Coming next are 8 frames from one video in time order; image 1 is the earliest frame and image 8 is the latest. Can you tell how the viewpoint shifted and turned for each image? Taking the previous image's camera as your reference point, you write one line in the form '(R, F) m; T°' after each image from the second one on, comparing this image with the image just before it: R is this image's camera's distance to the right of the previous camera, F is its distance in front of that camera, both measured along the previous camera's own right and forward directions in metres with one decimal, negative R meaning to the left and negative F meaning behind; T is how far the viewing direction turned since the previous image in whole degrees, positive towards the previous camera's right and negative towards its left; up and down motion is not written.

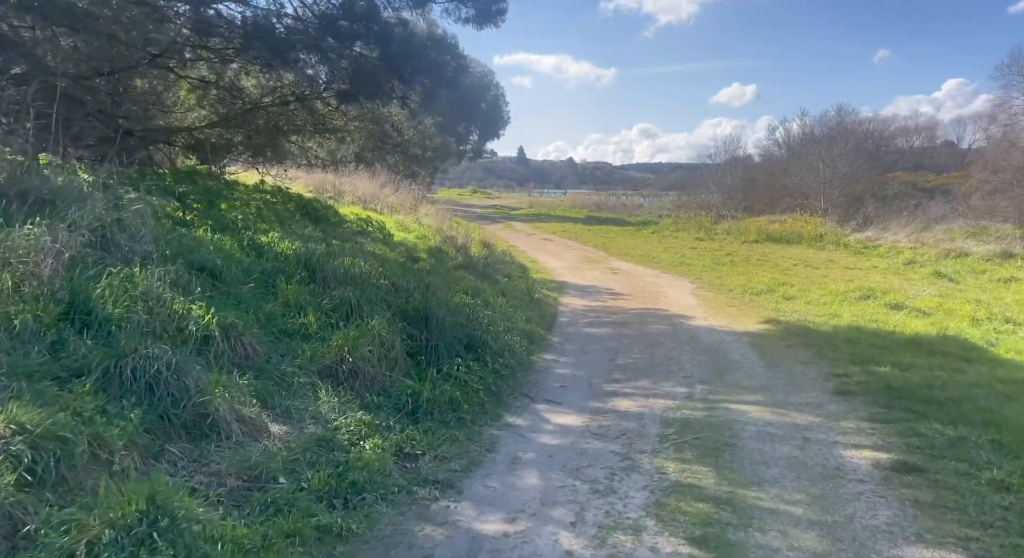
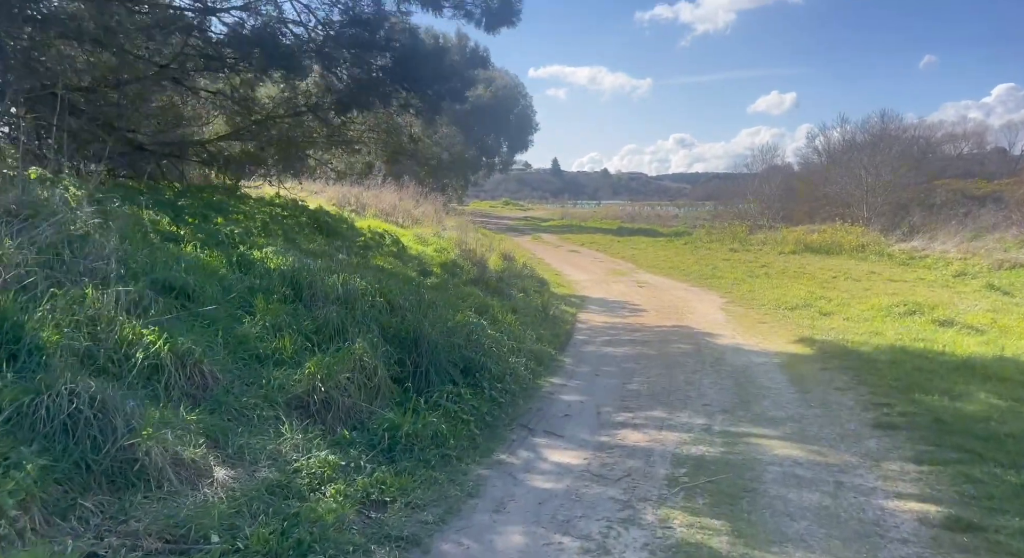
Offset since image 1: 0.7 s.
(+0.3, +0.6) m; -3°
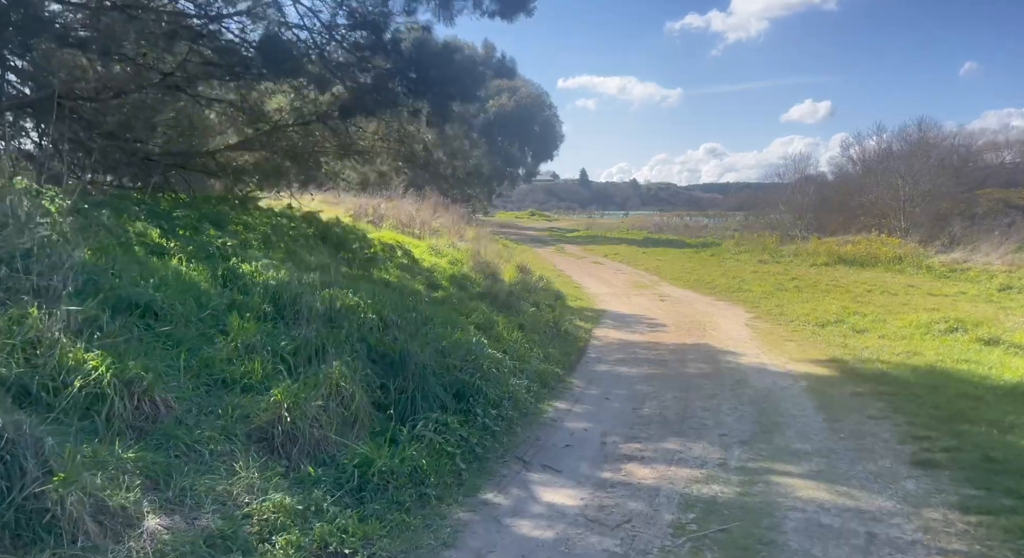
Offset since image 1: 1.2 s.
(+0.3, +0.5) m; -2°
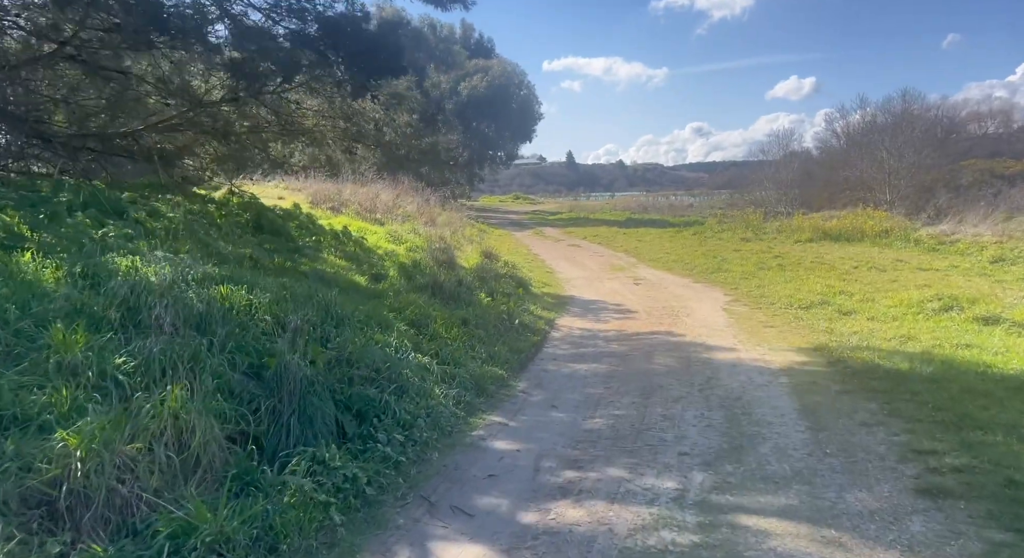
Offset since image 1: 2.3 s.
(+0.5, +1.1) m; +1°
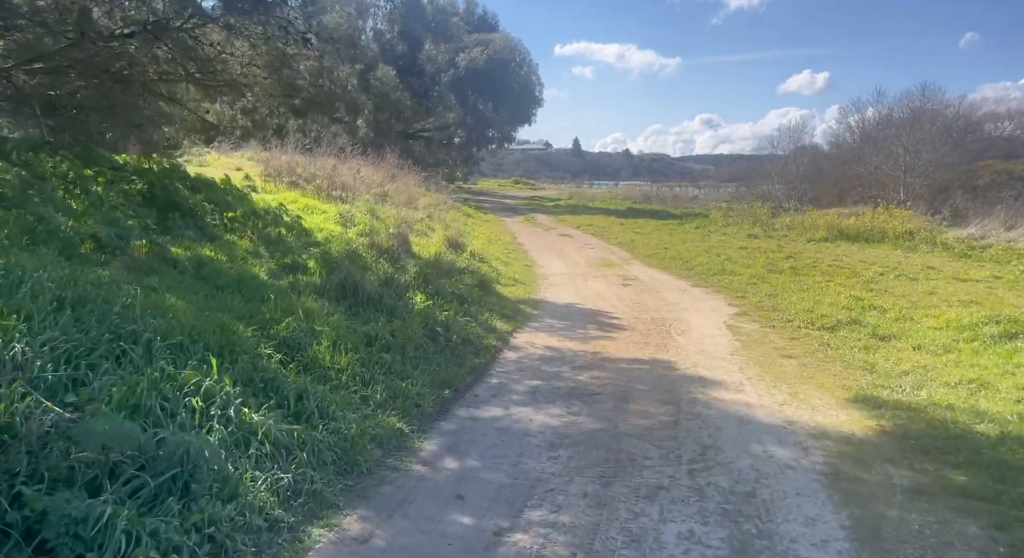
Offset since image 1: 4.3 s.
(+0.6, +2.2) m; 0°
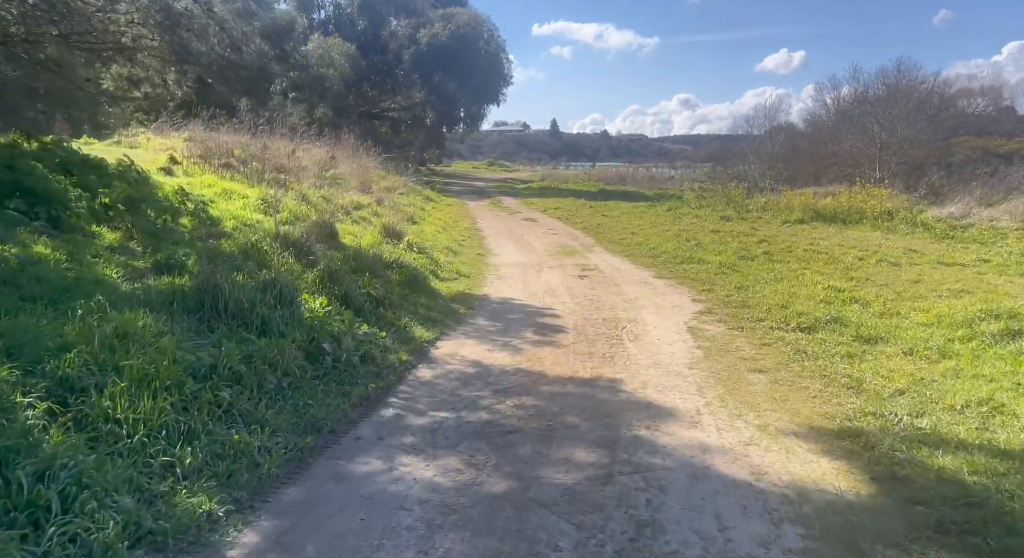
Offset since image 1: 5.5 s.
(+0.6, +1.3) m; +2°
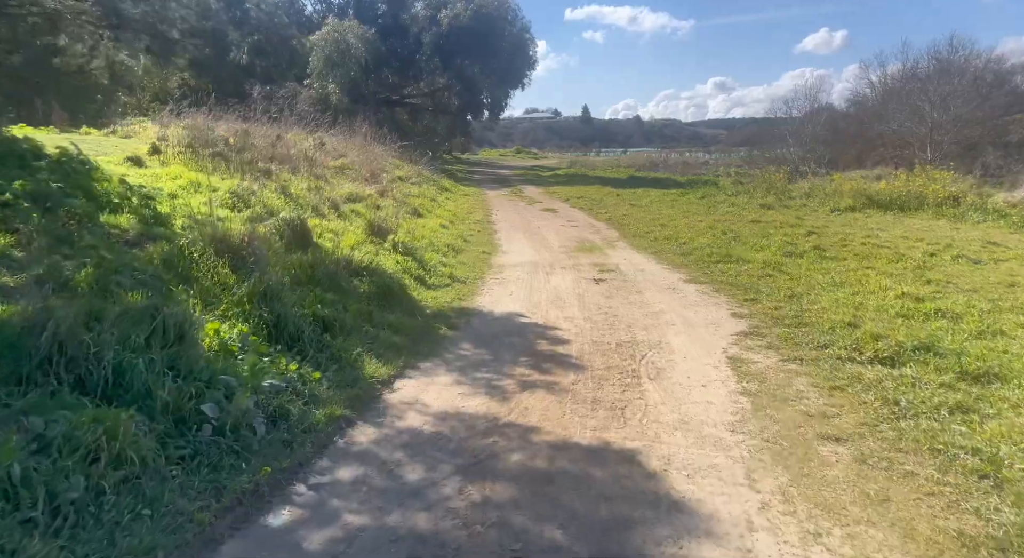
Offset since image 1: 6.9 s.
(+0.4, +1.7) m; -3°
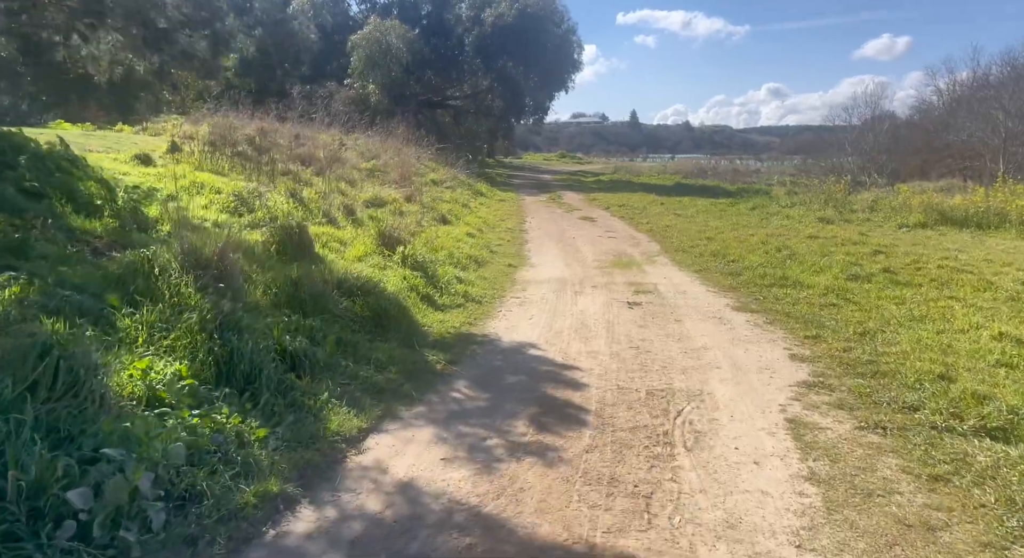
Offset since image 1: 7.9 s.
(+0.2, +1.1) m; -4°
